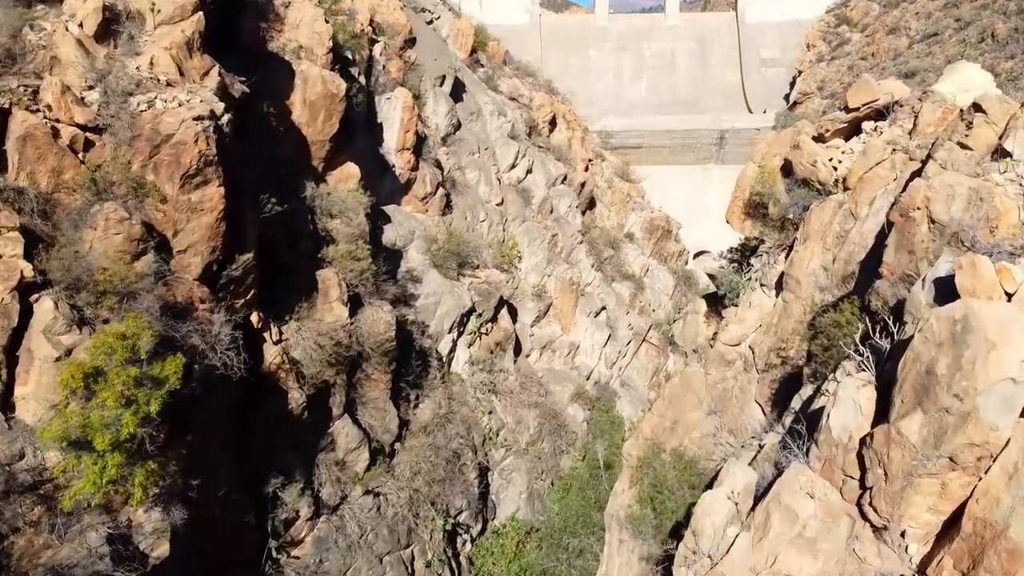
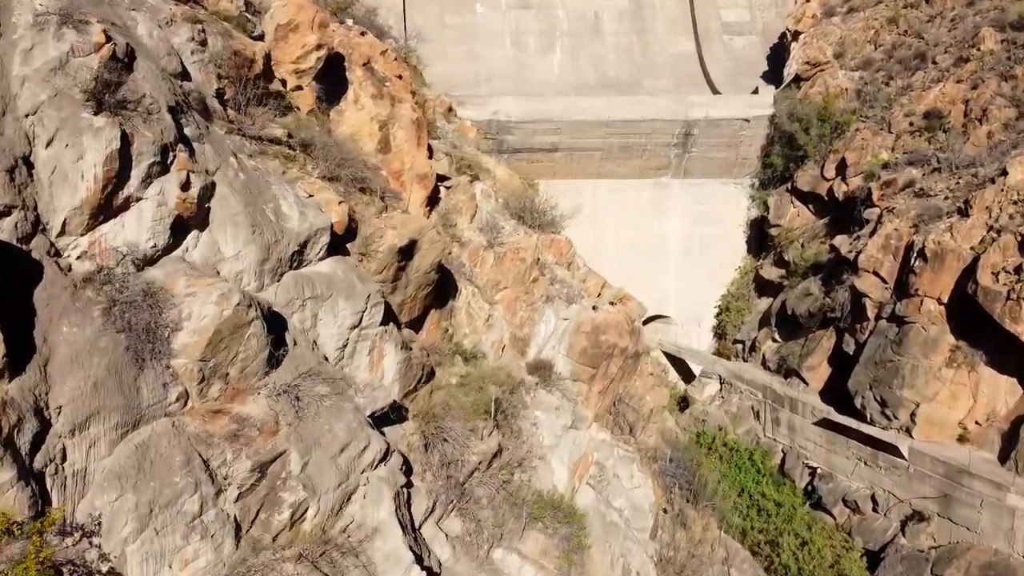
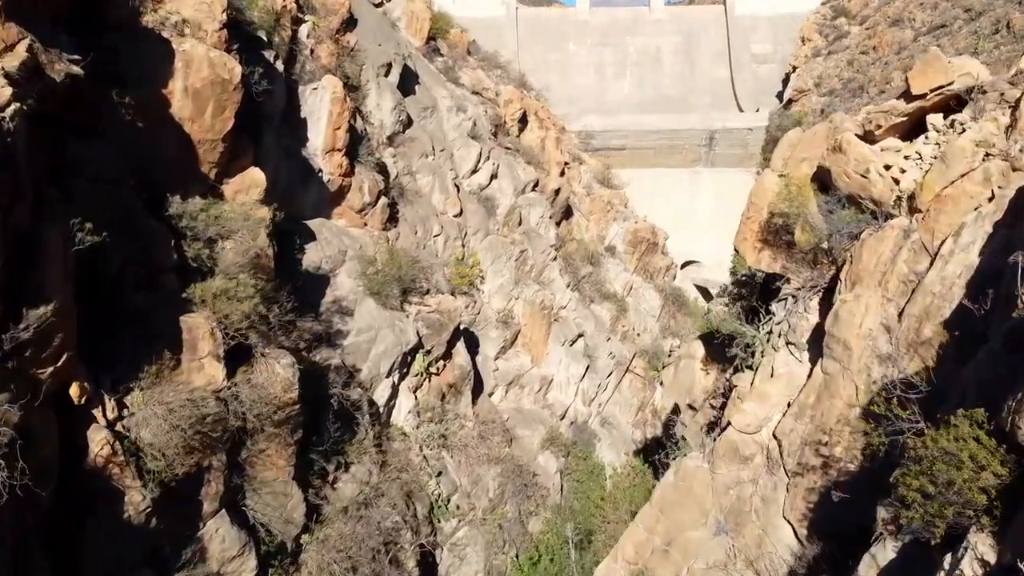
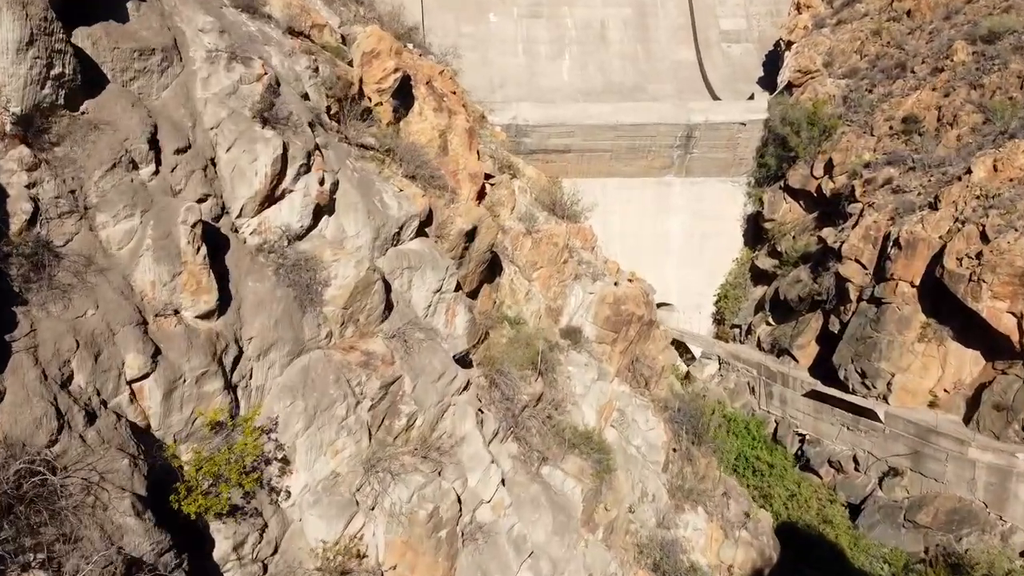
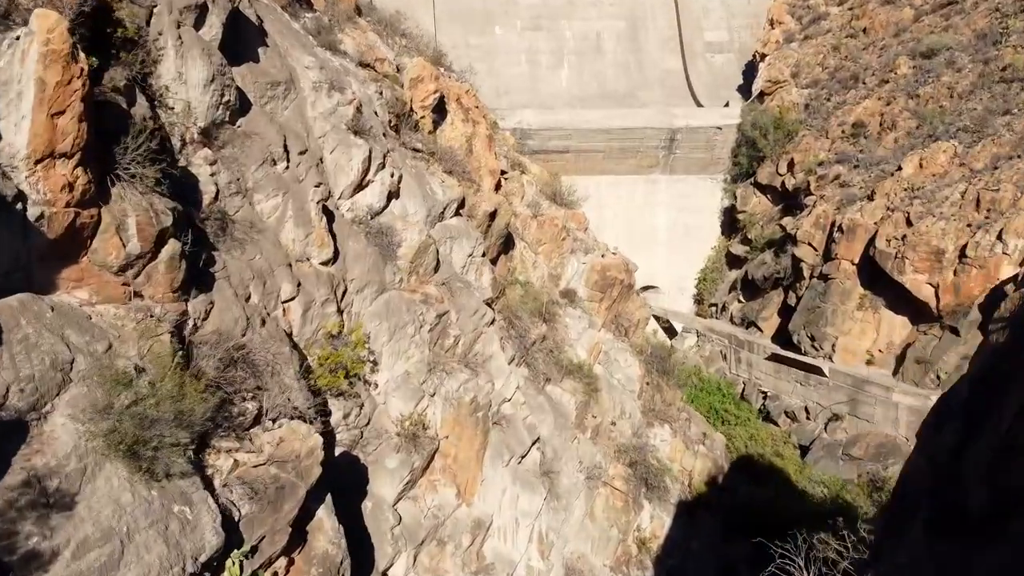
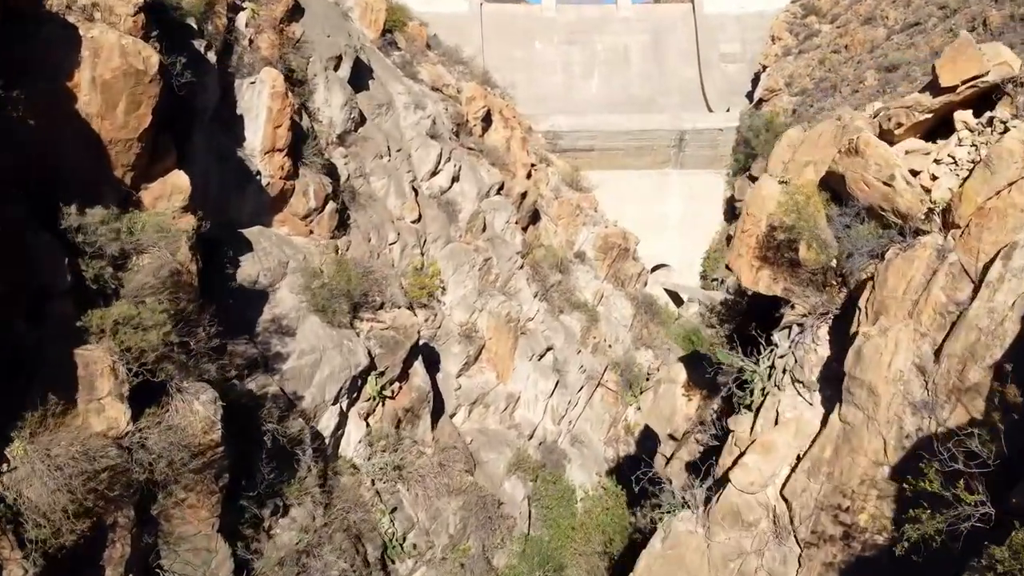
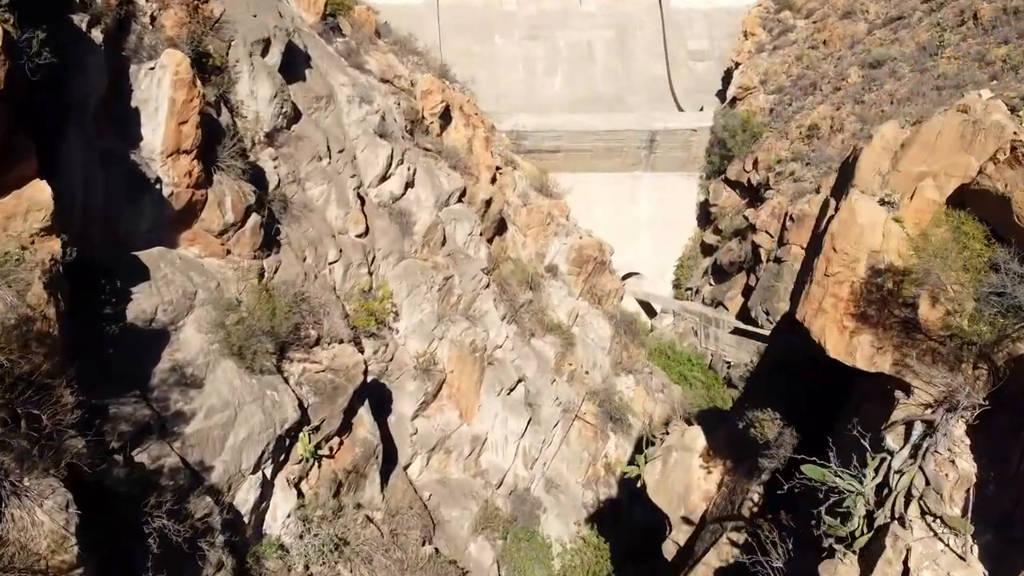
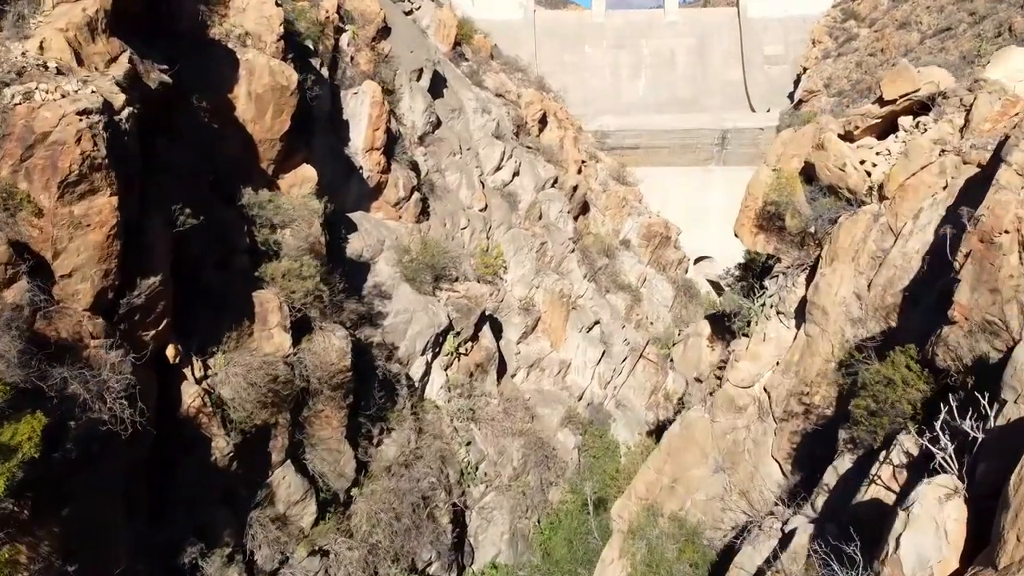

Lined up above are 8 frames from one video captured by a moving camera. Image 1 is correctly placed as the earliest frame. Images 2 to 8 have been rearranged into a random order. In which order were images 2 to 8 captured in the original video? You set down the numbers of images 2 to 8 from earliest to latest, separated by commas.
8, 3, 6, 7, 5, 4, 2
